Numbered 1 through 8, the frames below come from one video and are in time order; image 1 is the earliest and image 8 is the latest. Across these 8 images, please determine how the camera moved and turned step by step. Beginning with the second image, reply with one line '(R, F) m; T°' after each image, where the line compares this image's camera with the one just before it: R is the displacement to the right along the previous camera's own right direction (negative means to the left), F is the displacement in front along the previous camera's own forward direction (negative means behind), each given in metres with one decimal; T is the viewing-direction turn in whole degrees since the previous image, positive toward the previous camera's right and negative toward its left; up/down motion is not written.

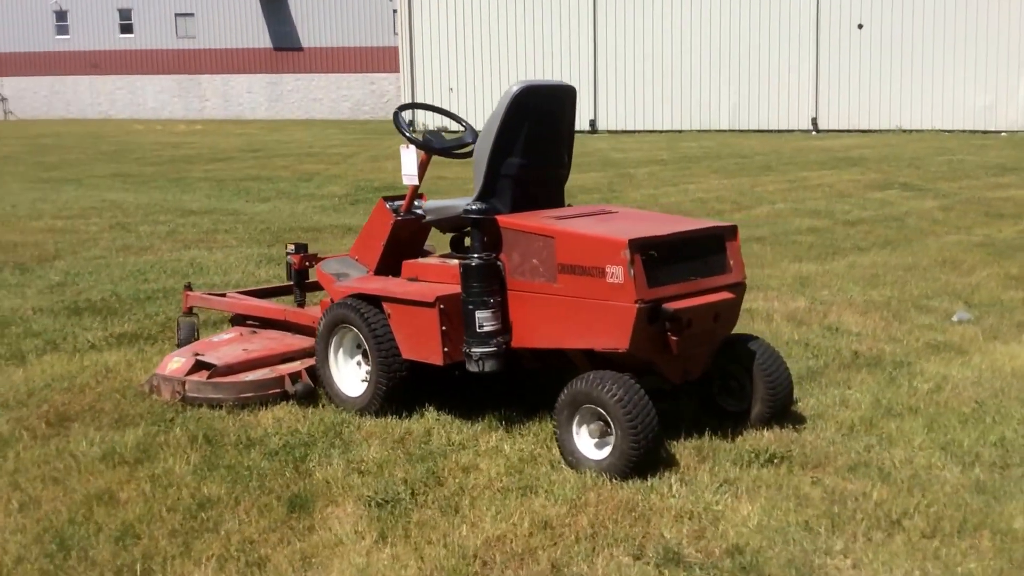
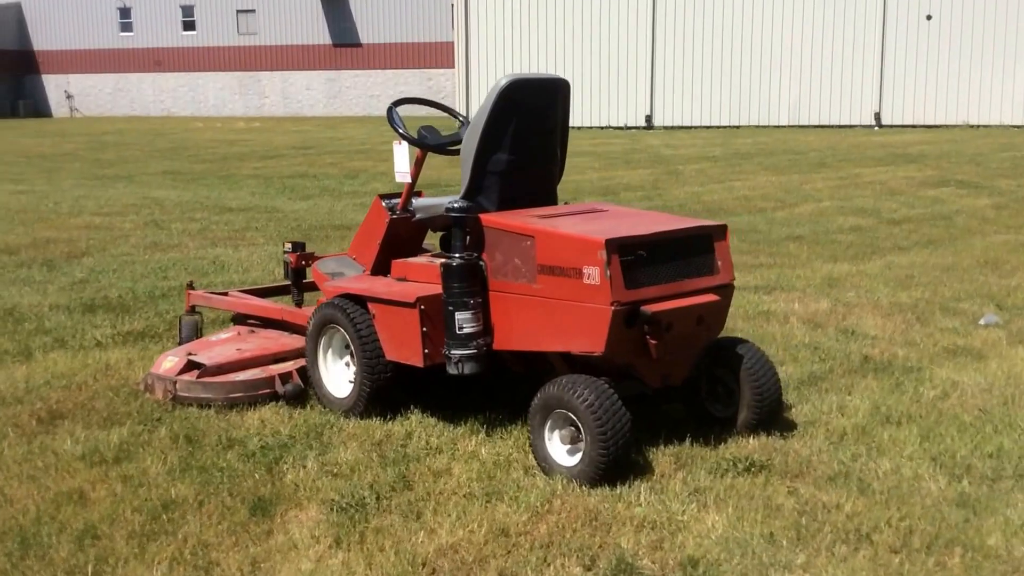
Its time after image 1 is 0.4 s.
(+0.4, +0.1) m; -4°
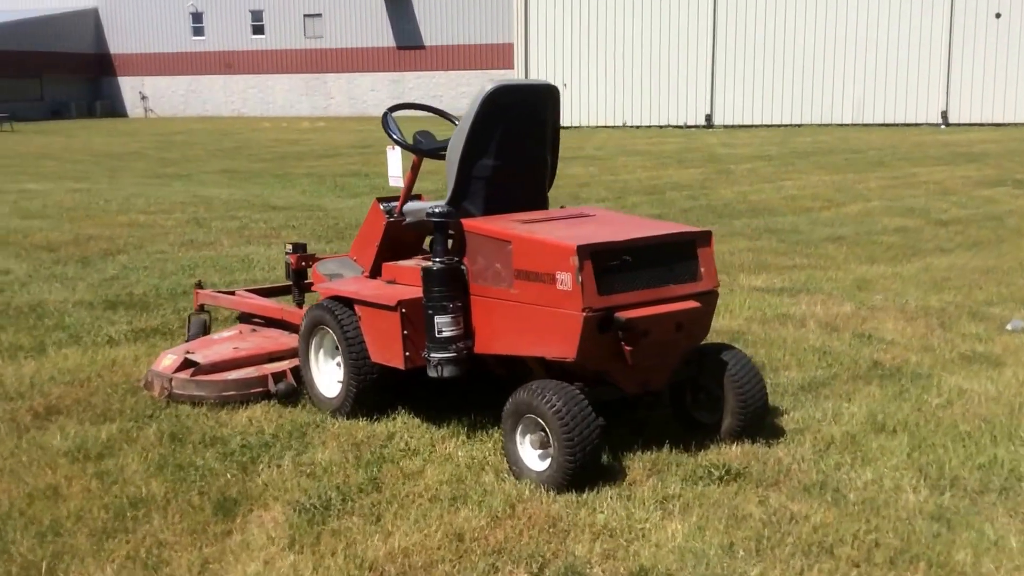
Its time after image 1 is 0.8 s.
(+0.4, 0.0) m; -4°
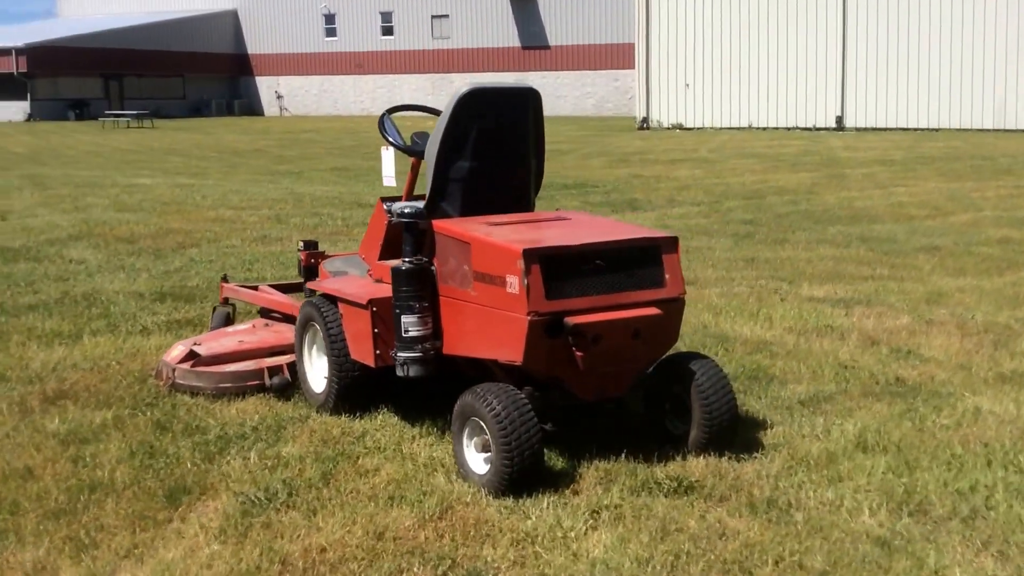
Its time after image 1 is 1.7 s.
(+0.8, +0.1) m; -7°
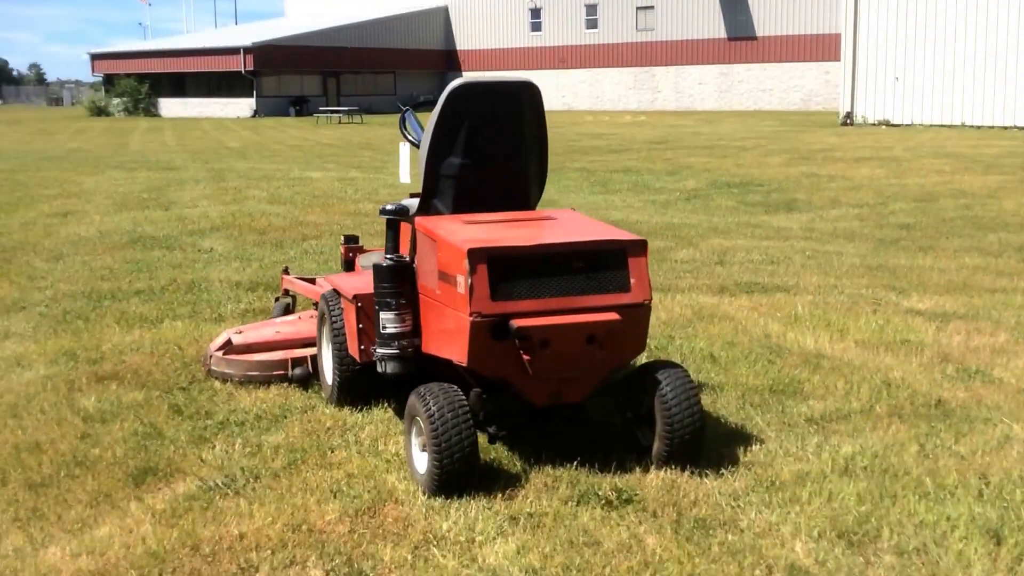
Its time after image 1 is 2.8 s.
(+1.1, +0.1) m; -11°
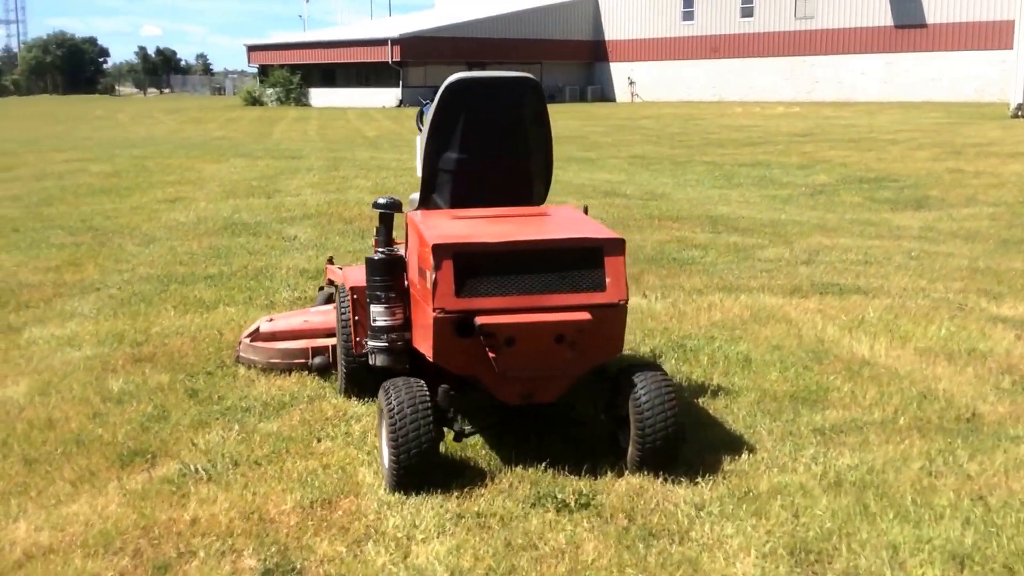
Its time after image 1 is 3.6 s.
(+0.8, +0.1) m; -9°
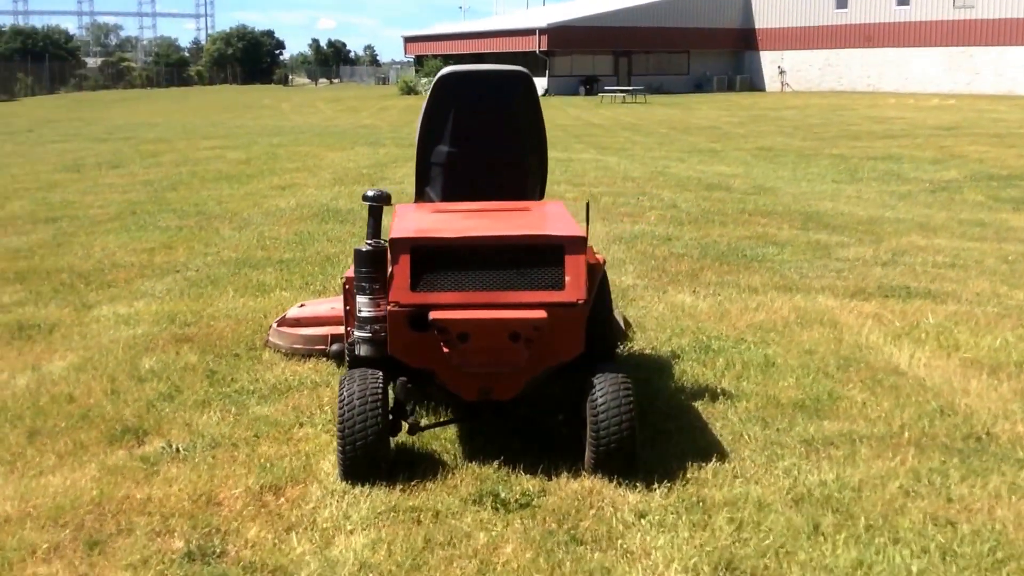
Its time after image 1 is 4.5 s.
(+0.8, +0.1) m; -9°
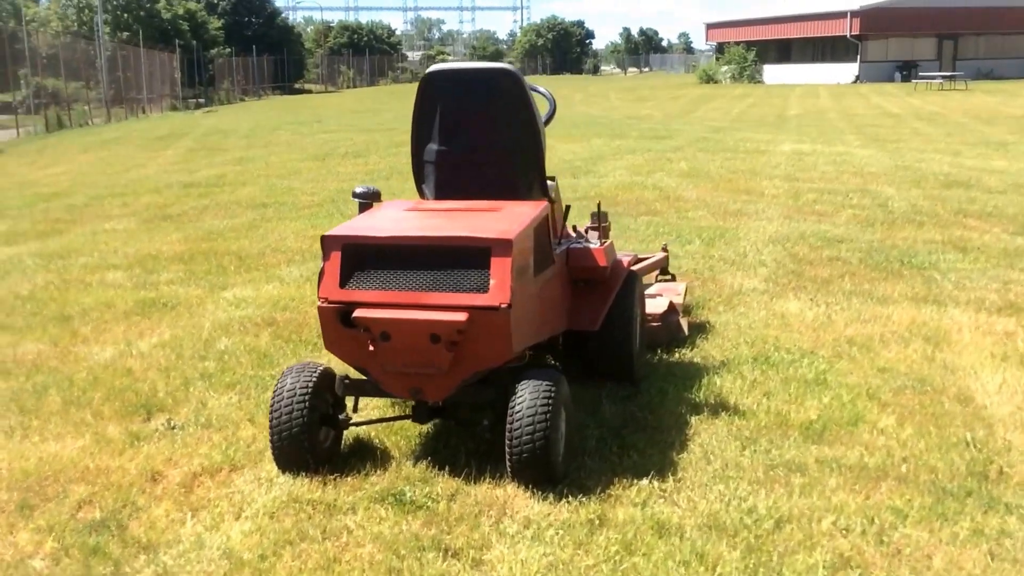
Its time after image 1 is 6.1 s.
(+1.6, +0.3) m; -18°
